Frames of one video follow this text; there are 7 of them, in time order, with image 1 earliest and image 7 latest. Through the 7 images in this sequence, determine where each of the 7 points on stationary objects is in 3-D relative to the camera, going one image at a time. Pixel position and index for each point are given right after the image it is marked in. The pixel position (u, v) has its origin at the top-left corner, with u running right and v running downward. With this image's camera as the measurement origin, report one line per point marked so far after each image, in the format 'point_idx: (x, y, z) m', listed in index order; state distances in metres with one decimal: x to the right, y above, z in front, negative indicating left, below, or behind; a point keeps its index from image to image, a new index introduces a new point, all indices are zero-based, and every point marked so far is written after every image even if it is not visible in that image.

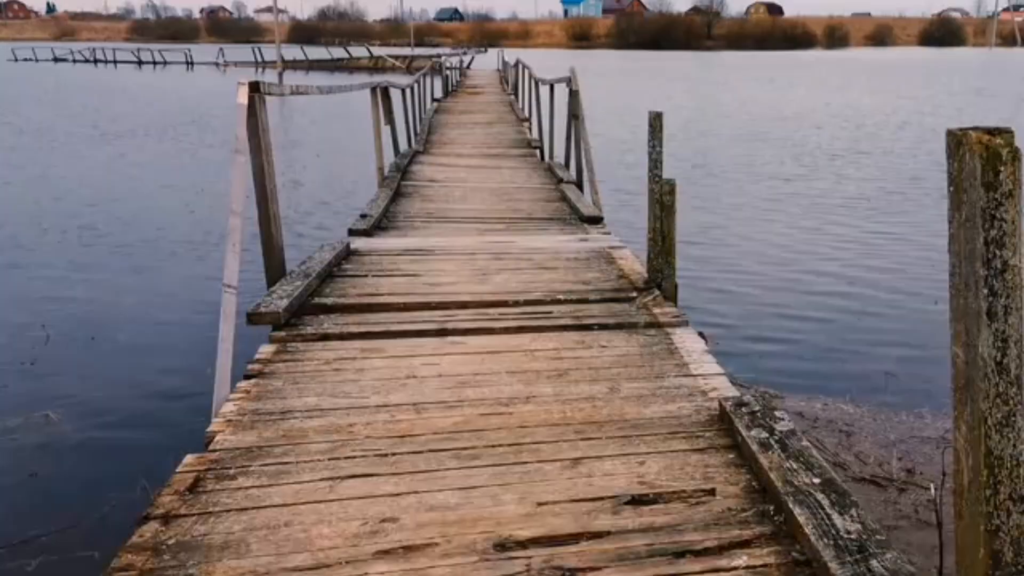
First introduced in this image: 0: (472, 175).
0: (-0.3, +0.8, +9.6) m
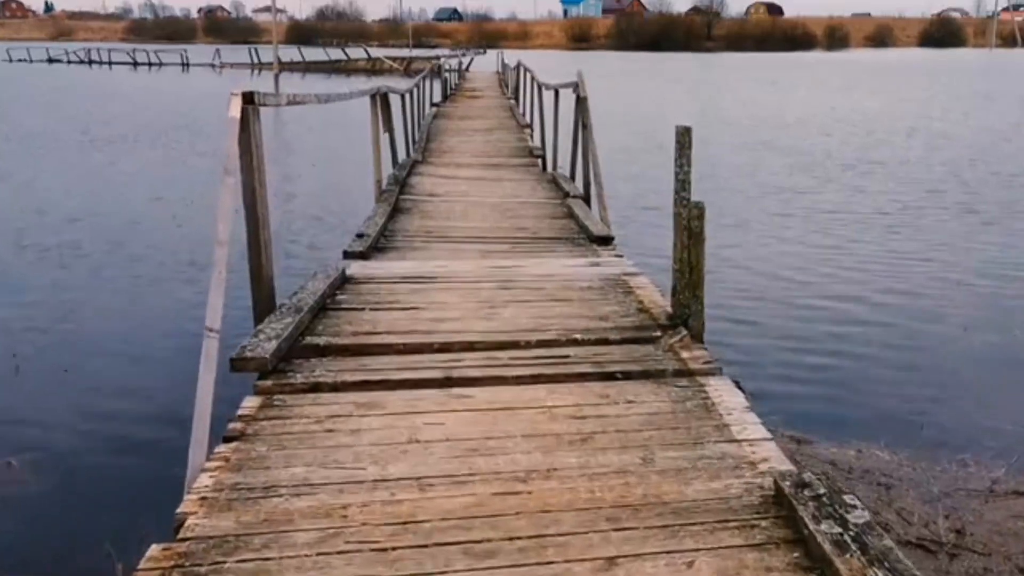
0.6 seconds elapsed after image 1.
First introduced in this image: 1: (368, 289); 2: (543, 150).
0: (-0.3, +0.7, +9.3) m
1: (-0.5, 0.0, +4.7) m
2: (+0.3, +1.4, +12.5) m
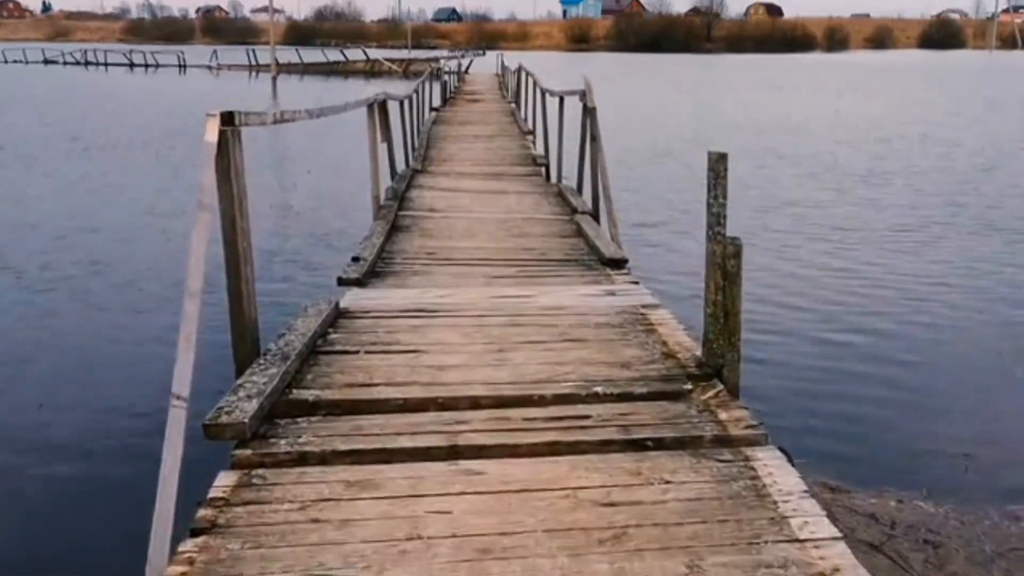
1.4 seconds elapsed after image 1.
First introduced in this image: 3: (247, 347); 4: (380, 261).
0: (-0.3, +0.6, +8.8) m
1: (-0.5, -0.1, +4.3) m
2: (+0.3, +1.2, +12.1) m
3: (-0.7, -0.2, +3.5) m
4: (-0.7, +0.1, +6.3) m
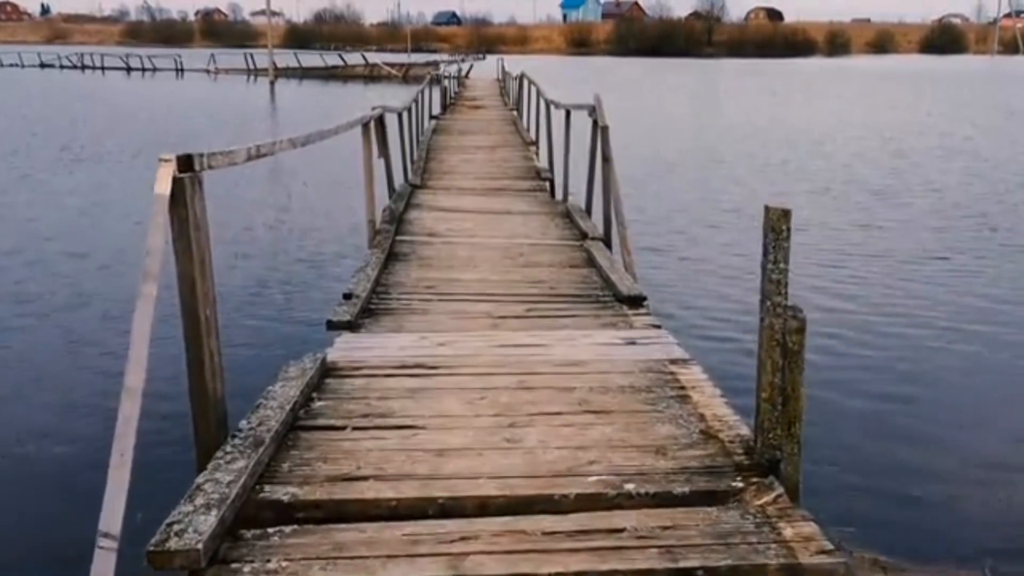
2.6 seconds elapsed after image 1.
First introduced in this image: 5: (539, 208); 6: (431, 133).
0: (-0.2, +0.4, +8.3) m
1: (-0.5, -0.3, +3.7) m
2: (+0.4, +1.0, +11.5) m
3: (-0.7, -0.3, +2.9) m
4: (-0.6, 0.0, +5.8) m
5: (+0.2, +0.6, +9.3) m
6: (-1.0, +1.9, +15.5) m
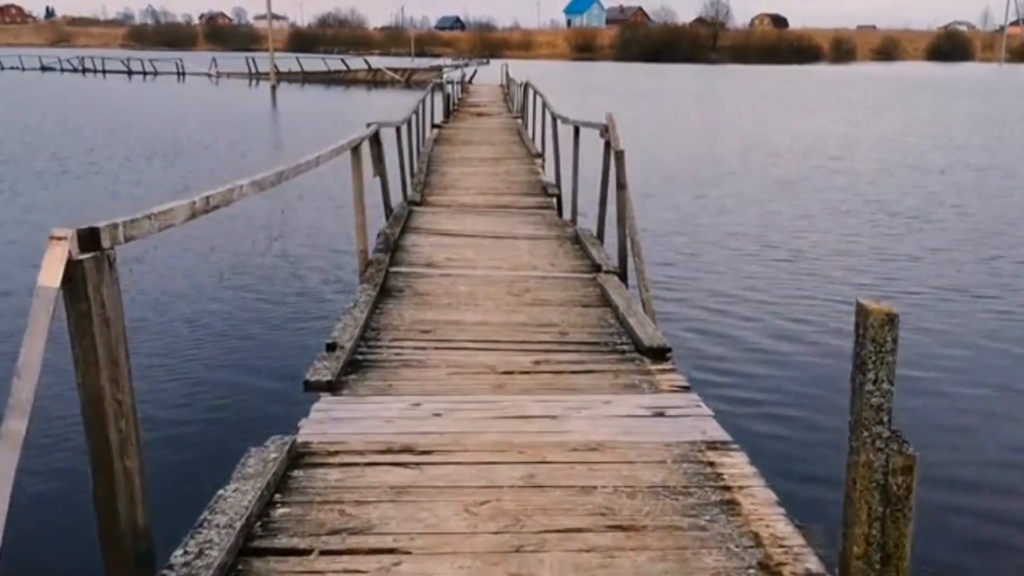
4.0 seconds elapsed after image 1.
0: (-0.2, +0.2, +7.6) m
1: (-0.5, -0.5, +3.0) m
2: (+0.4, +0.8, +10.8) m
3: (-0.7, -0.5, +2.2) m
4: (-0.6, -0.2, +5.1) m
5: (+0.2, +0.4, +8.6) m
6: (-0.9, +1.7, +14.8) m
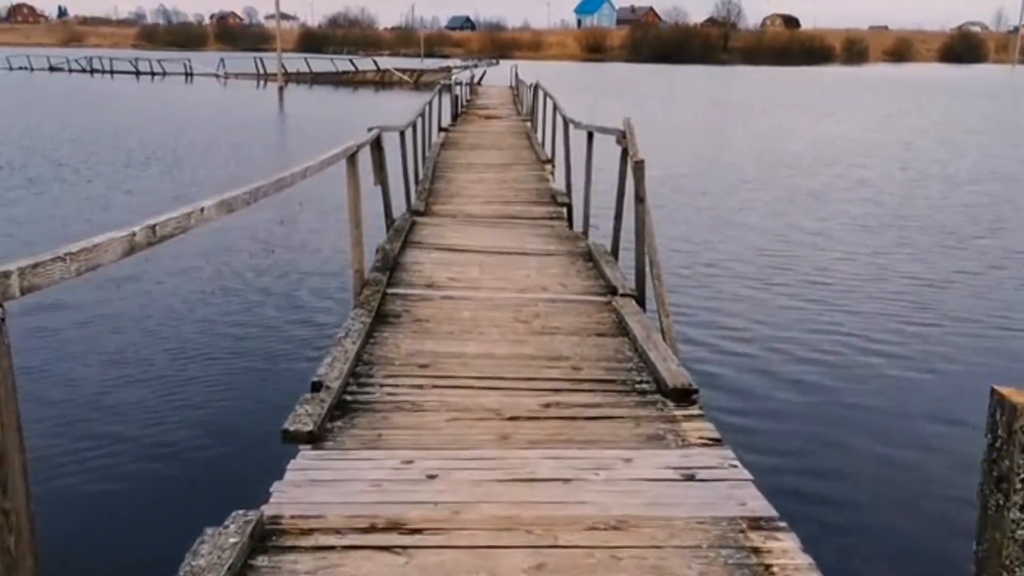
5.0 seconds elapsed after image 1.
0: (-0.2, +0.1, +7.1) m
1: (-0.5, -0.6, +2.5) m
2: (+0.5, +0.7, +10.3) m
3: (-0.7, -0.6, +1.7) m
4: (-0.6, -0.3, +4.6) m
5: (+0.3, +0.3, +8.1) m
6: (-0.8, +1.6, +14.3) m
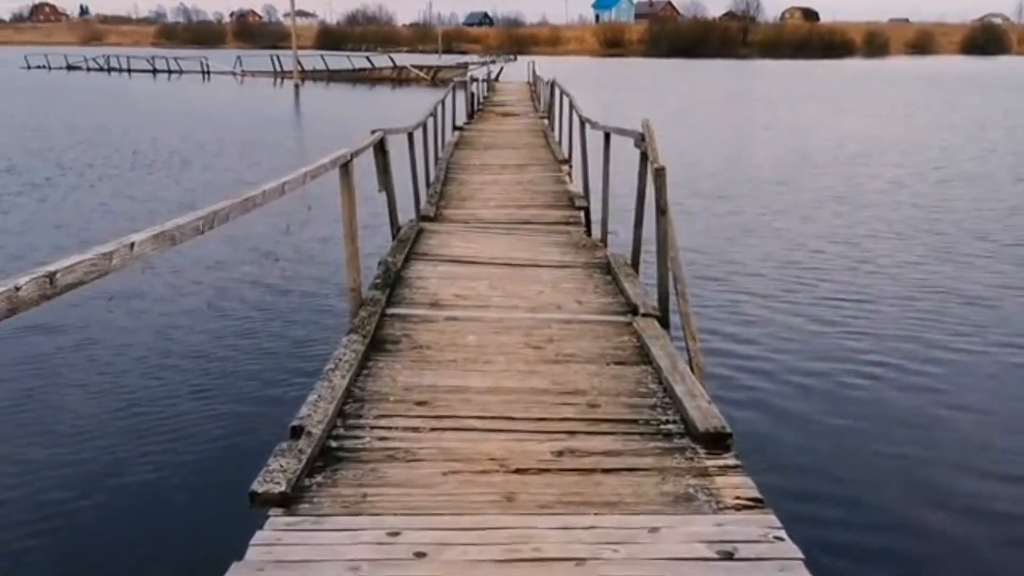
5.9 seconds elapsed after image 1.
0: (-0.1, 0.0, +6.5) m
1: (-0.5, -0.7, +2.0) m
2: (+0.6, +0.6, +9.7) m
3: (-0.7, -0.7, +1.2) m
4: (-0.5, -0.4, +4.0) m
5: (+0.4, +0.2, +7.5) m
6: (-0.7, +1.5, +13.7) m
